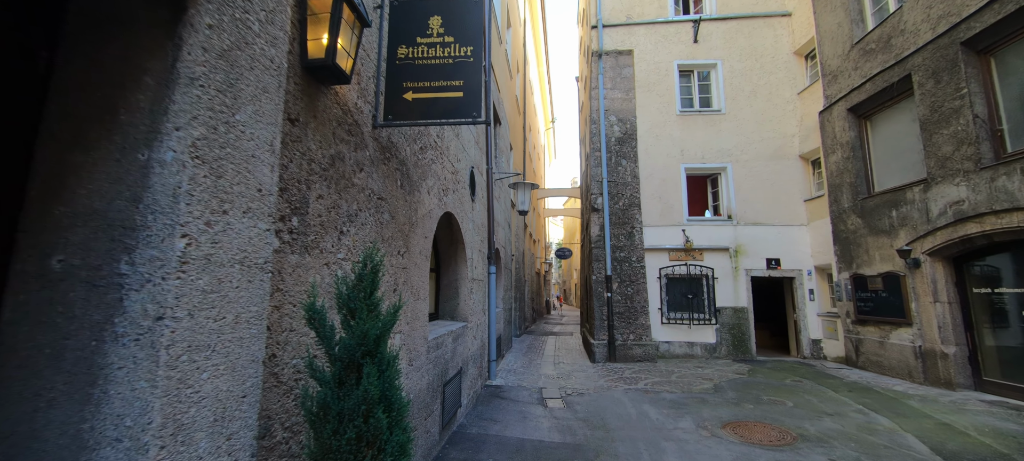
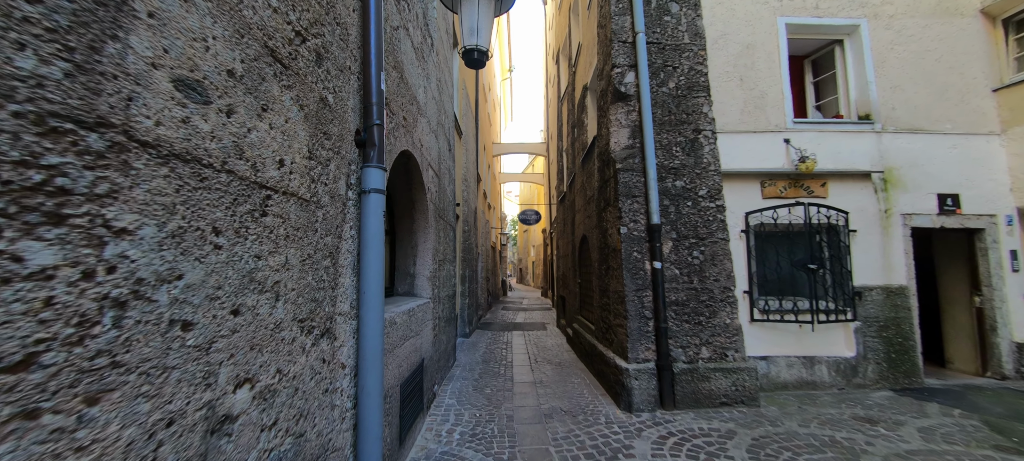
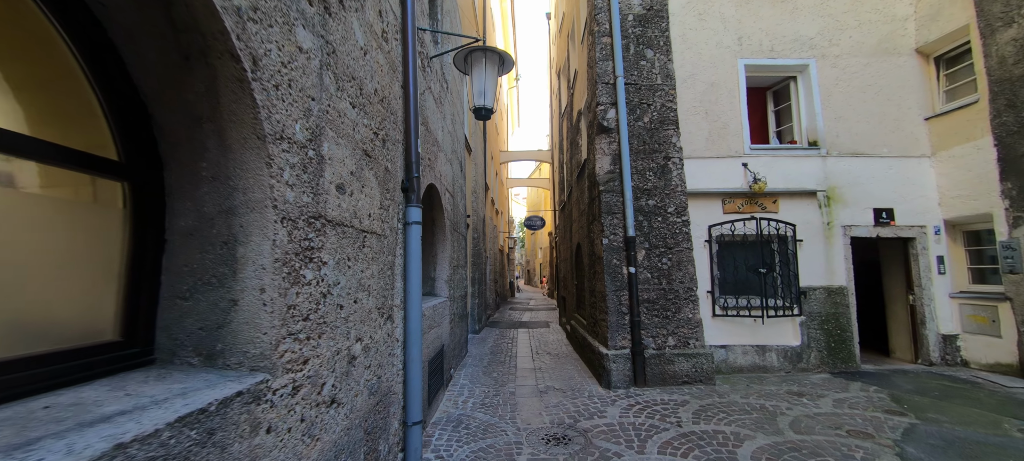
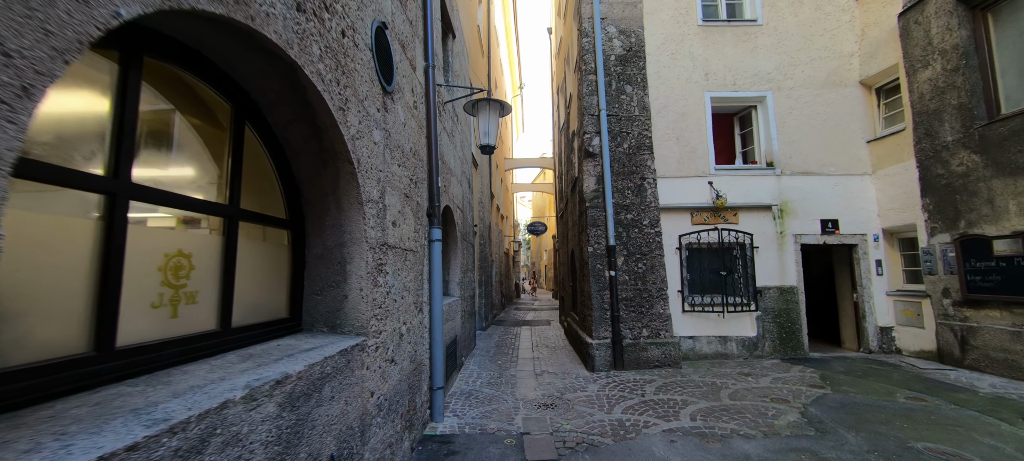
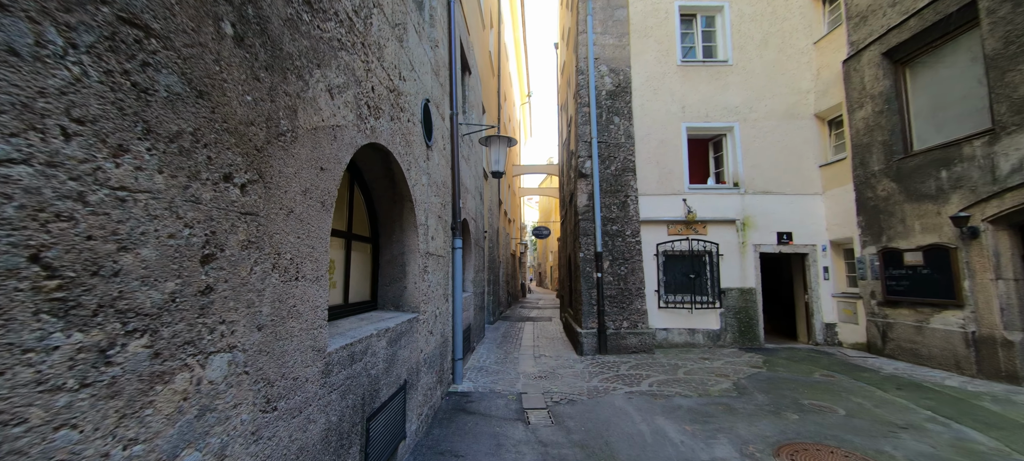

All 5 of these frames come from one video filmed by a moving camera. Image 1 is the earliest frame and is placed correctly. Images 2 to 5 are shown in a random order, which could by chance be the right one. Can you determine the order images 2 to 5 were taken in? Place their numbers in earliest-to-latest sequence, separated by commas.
5, 4, 3, 2
